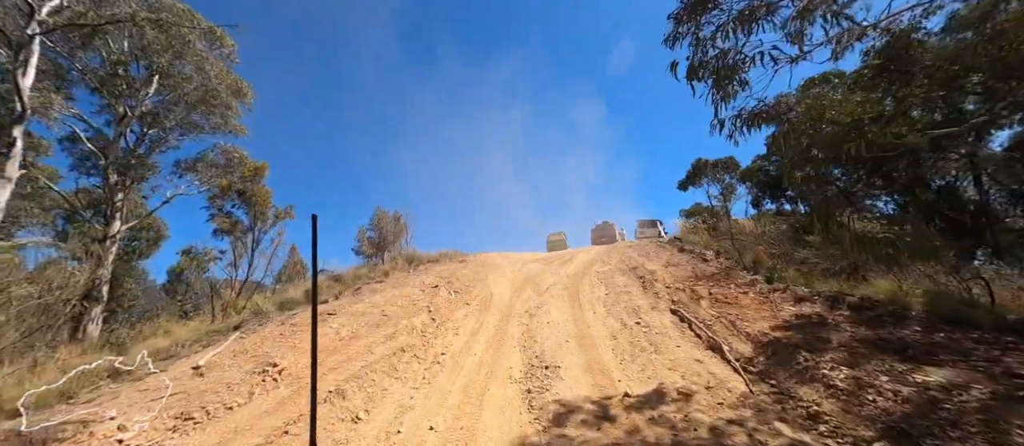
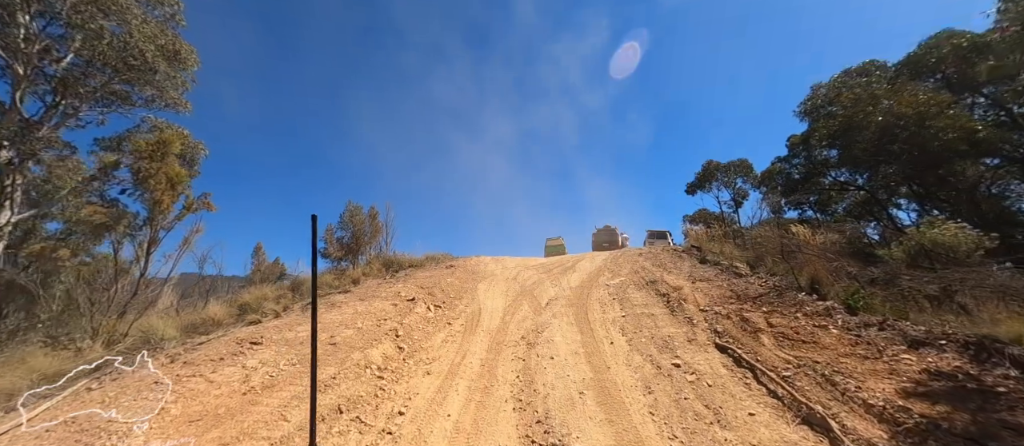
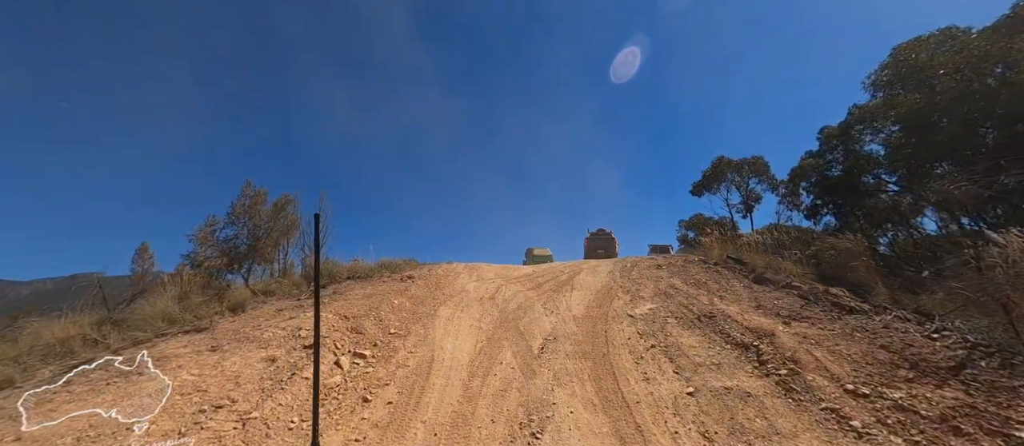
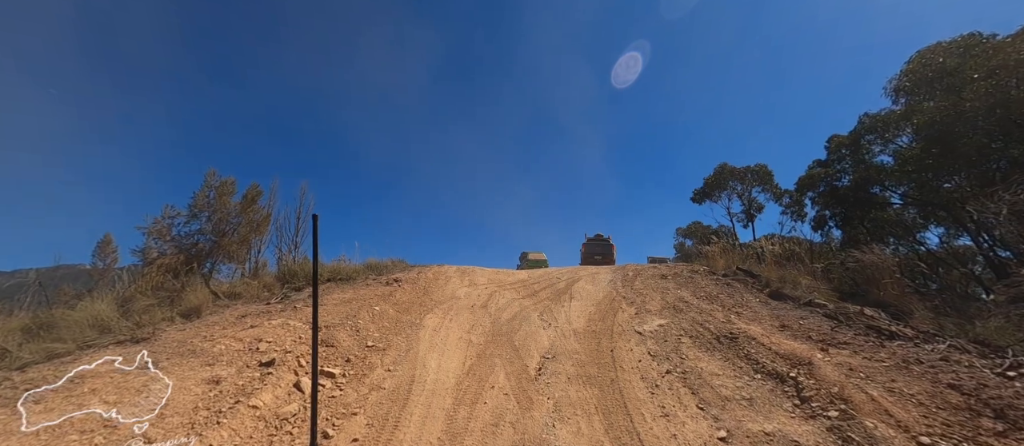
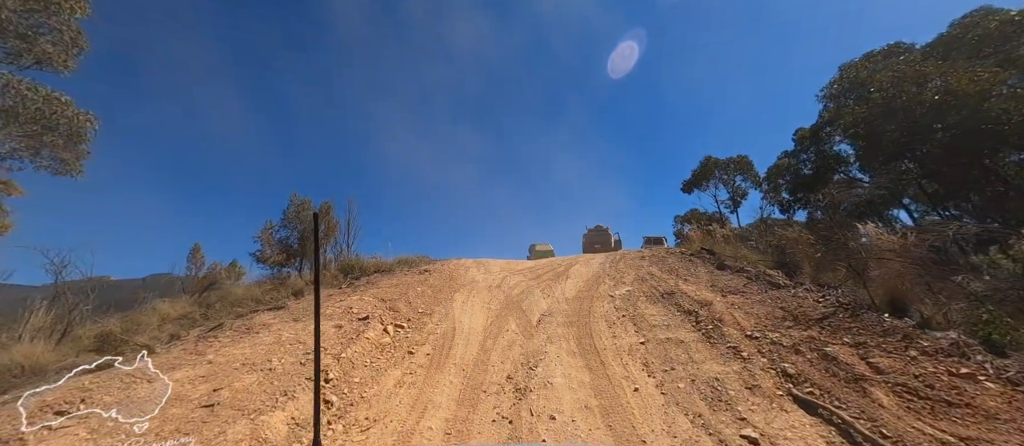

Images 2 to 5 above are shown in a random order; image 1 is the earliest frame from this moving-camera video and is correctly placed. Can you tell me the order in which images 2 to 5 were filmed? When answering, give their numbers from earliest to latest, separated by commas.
2, 5, 3, 4
